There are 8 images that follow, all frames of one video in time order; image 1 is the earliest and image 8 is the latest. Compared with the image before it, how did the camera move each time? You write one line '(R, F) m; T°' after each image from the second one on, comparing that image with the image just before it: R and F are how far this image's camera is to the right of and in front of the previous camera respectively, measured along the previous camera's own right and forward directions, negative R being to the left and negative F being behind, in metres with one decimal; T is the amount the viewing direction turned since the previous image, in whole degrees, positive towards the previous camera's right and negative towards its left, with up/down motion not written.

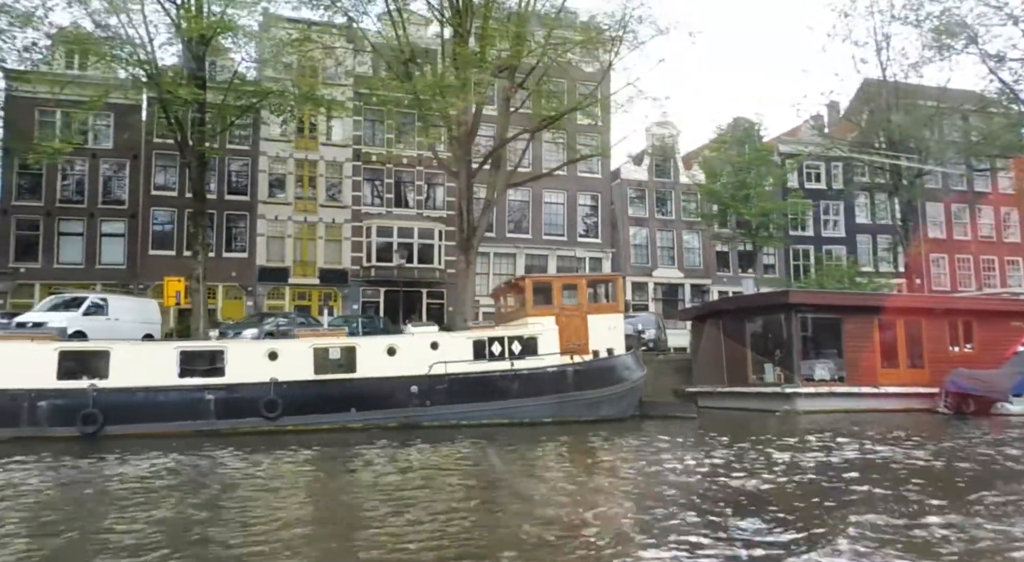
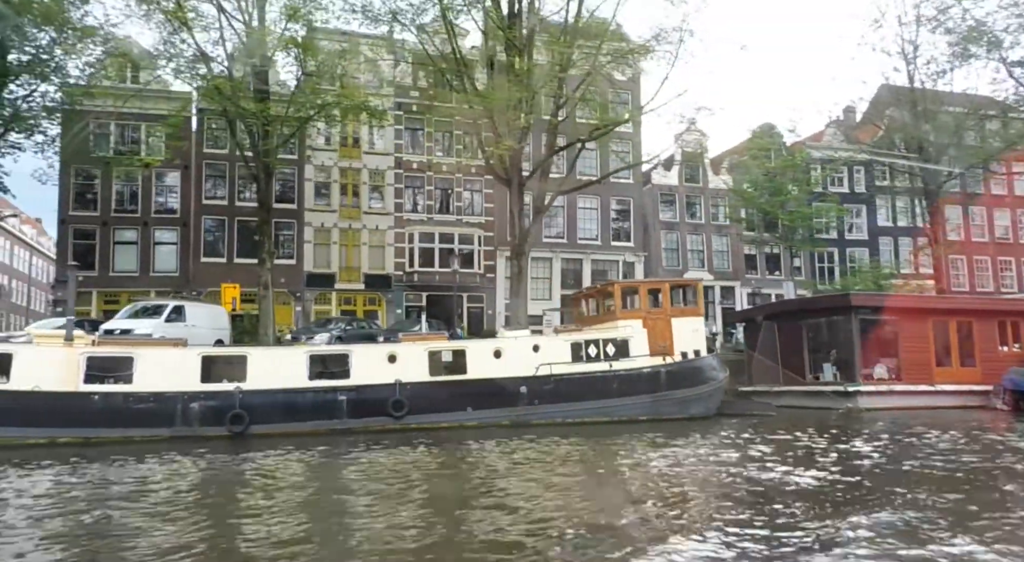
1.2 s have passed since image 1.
(-1.6, -0.6) m; 0°
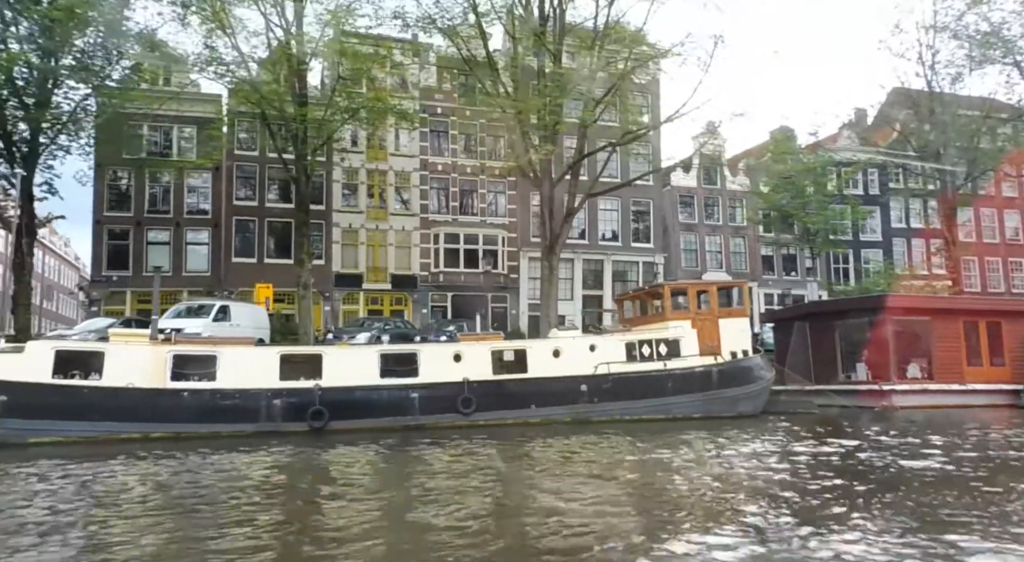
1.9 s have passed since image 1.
(-1.0, -0.4) m; 0°
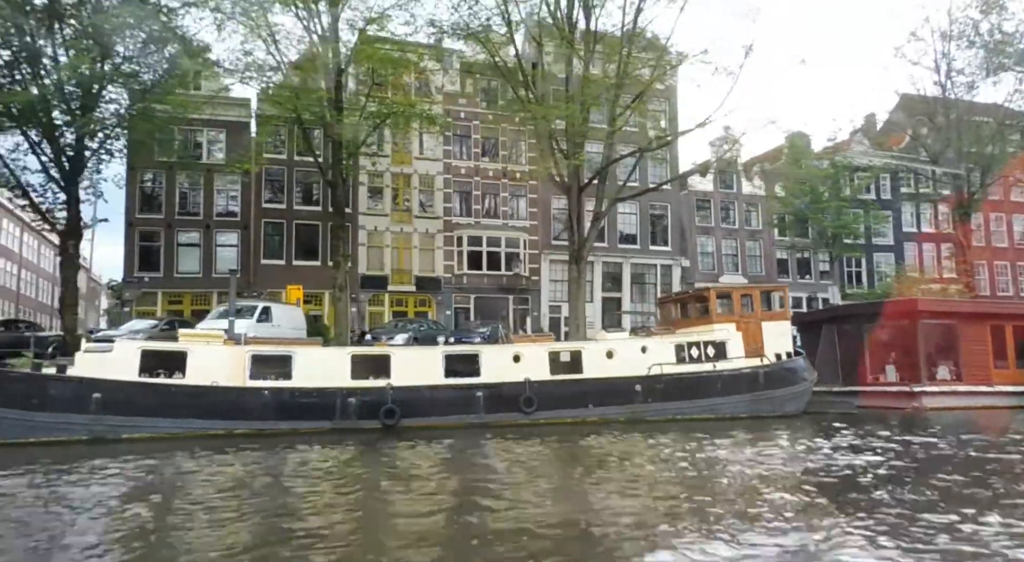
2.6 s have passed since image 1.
(-1.0, -0.4) m; 0°
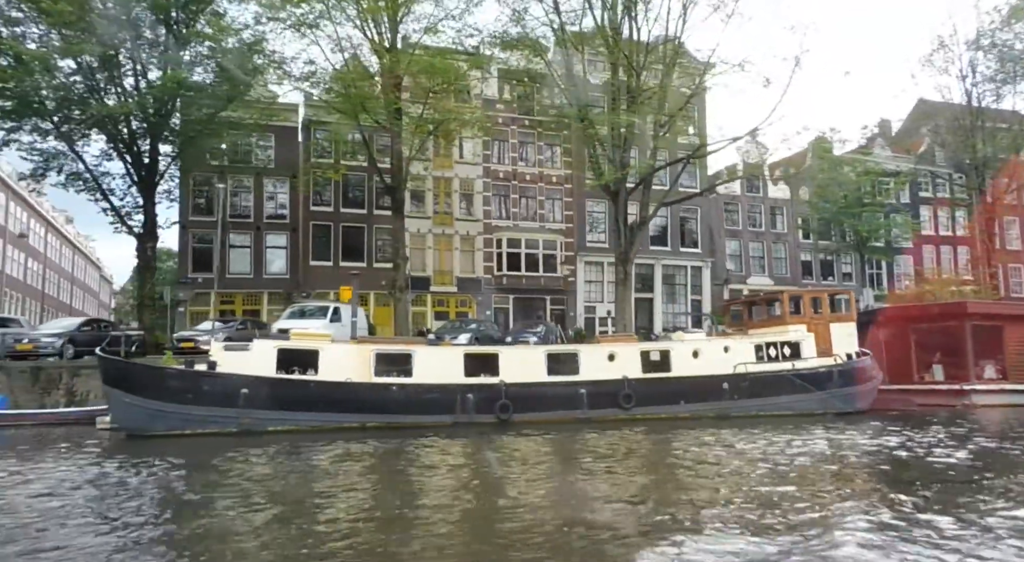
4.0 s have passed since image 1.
(-1.7, -0.7) m; 0°
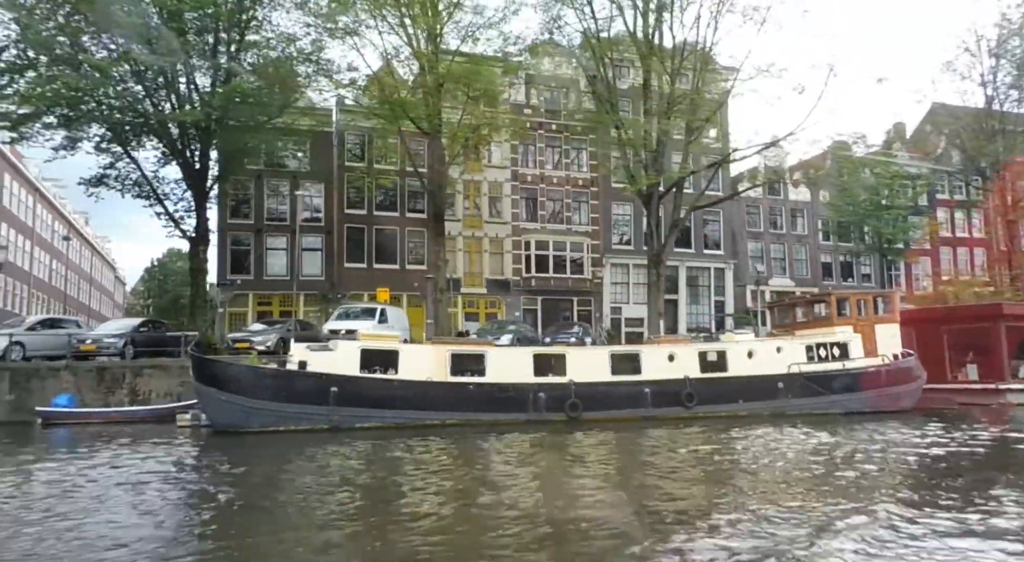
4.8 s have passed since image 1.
(-1.1, -0.5) m; 0°
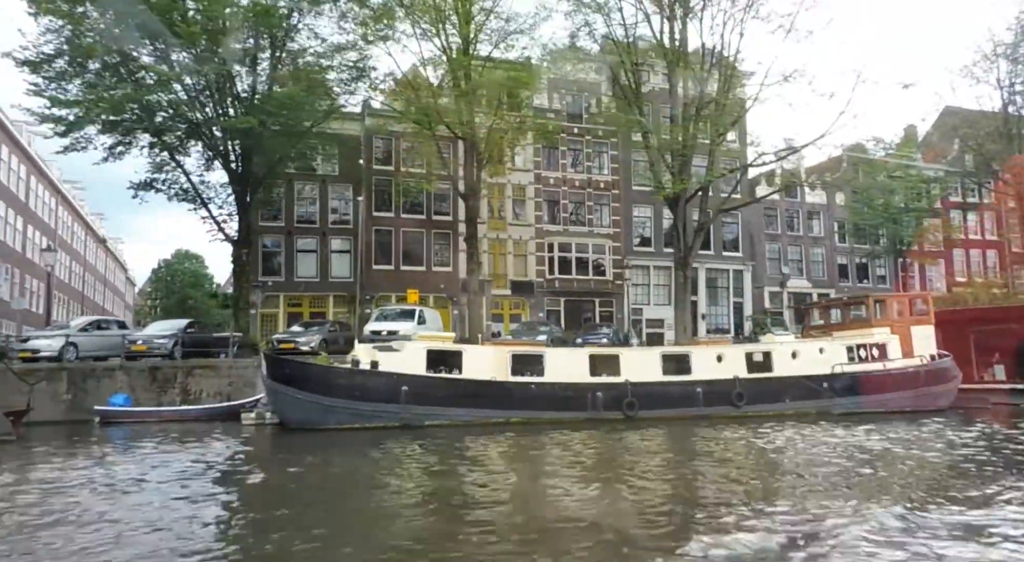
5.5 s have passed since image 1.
(-1.0, -0.4) m; 0°
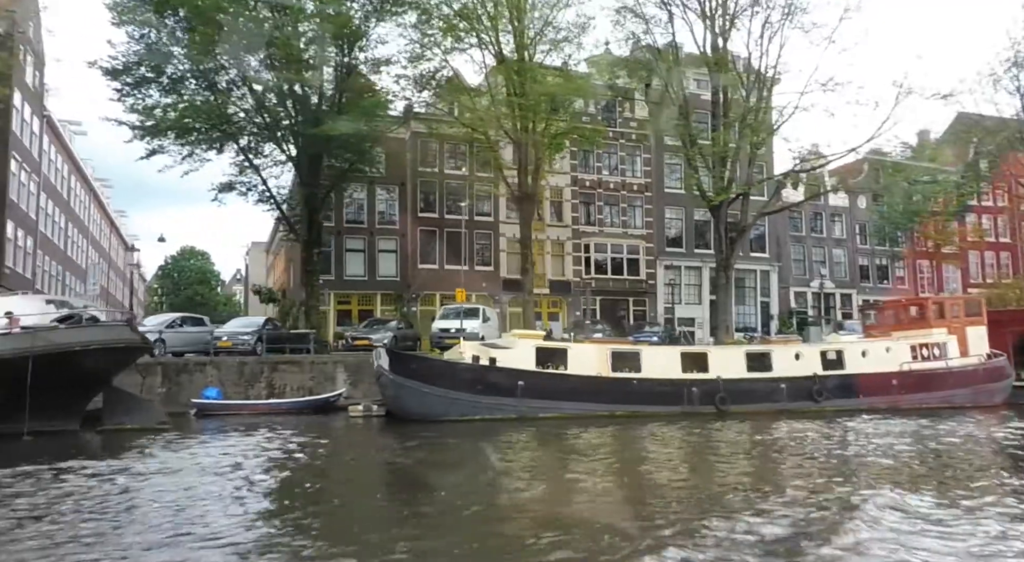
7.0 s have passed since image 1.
(-1.9, -0.8) m; +1°
